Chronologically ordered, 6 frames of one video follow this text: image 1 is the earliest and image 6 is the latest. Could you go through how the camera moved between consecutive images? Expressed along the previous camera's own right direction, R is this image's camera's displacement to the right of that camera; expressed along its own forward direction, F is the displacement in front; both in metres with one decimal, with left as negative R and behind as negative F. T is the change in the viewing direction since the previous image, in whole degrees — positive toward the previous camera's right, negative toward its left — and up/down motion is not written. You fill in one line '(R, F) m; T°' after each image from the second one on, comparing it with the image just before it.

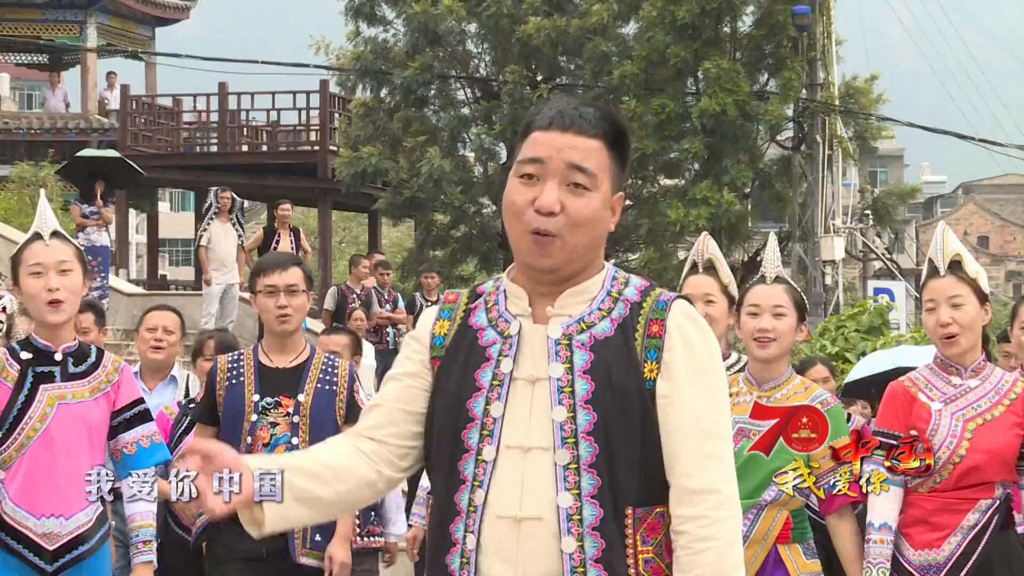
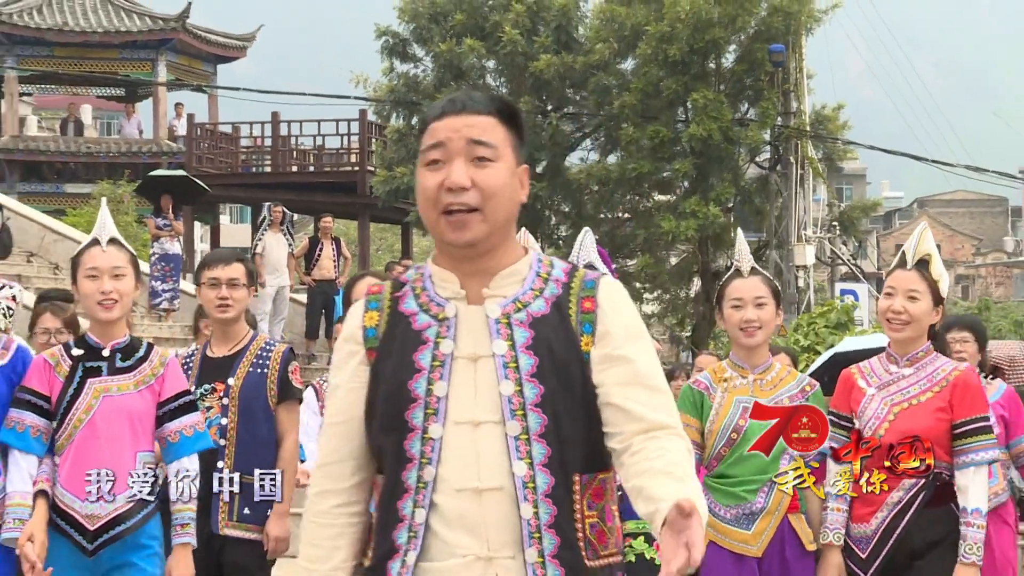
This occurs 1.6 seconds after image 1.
(+0.2, -1.5) m; -1°
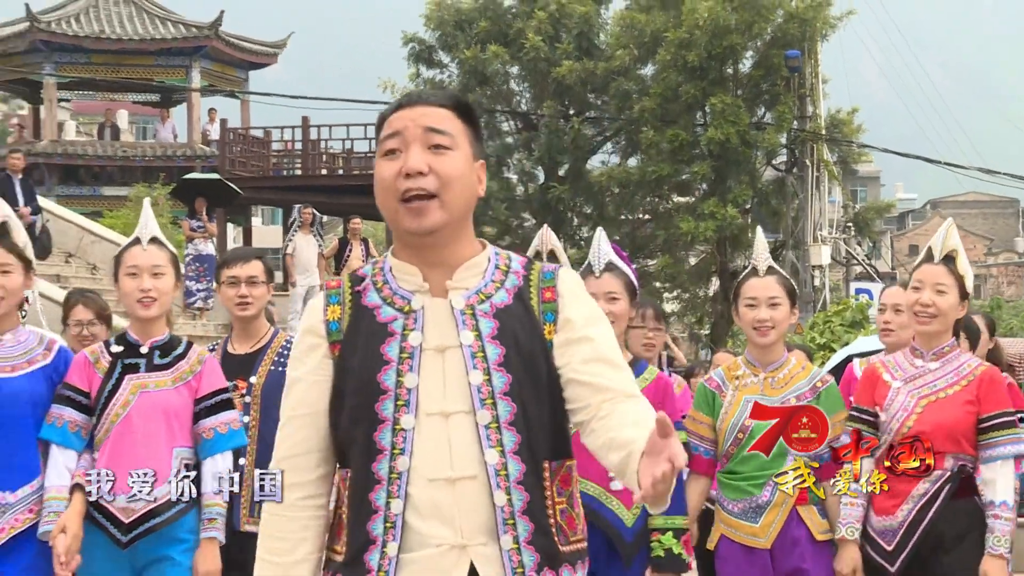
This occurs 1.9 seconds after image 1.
(0.0, -0.3) m; -1°
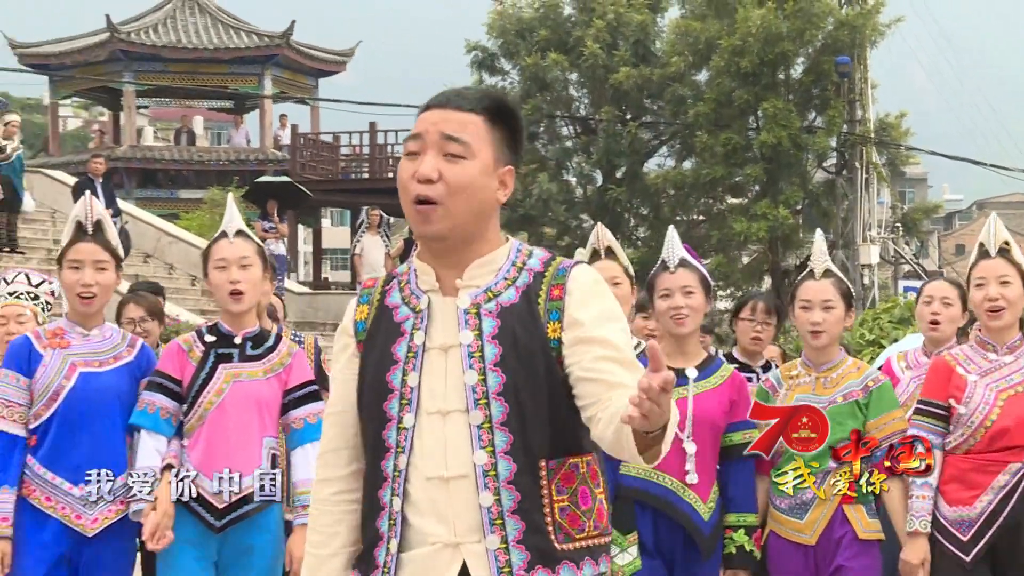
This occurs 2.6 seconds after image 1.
(0.0, -0.5) m; -2°
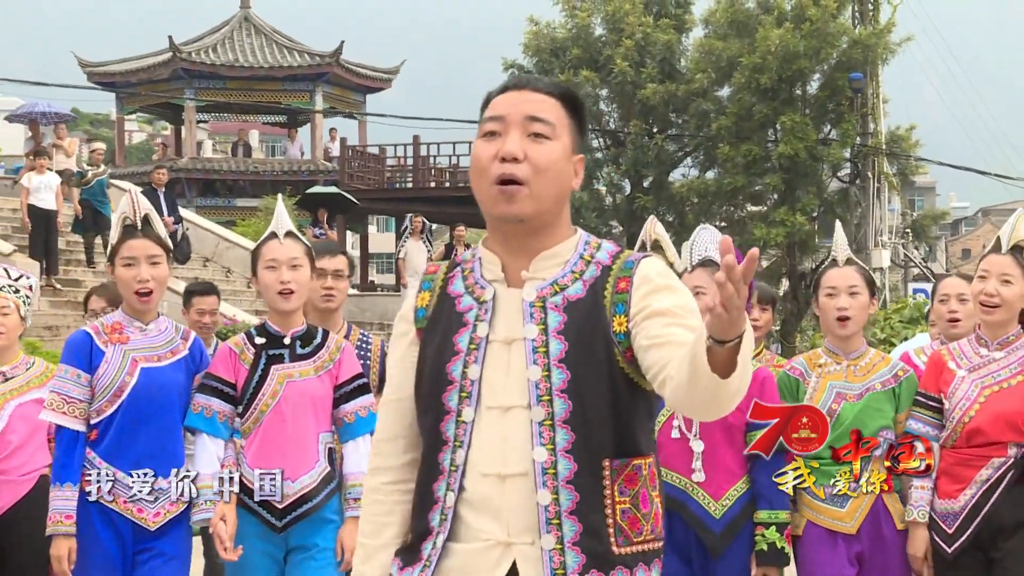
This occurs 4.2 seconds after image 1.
(+0.1, -0.8) m; -1°
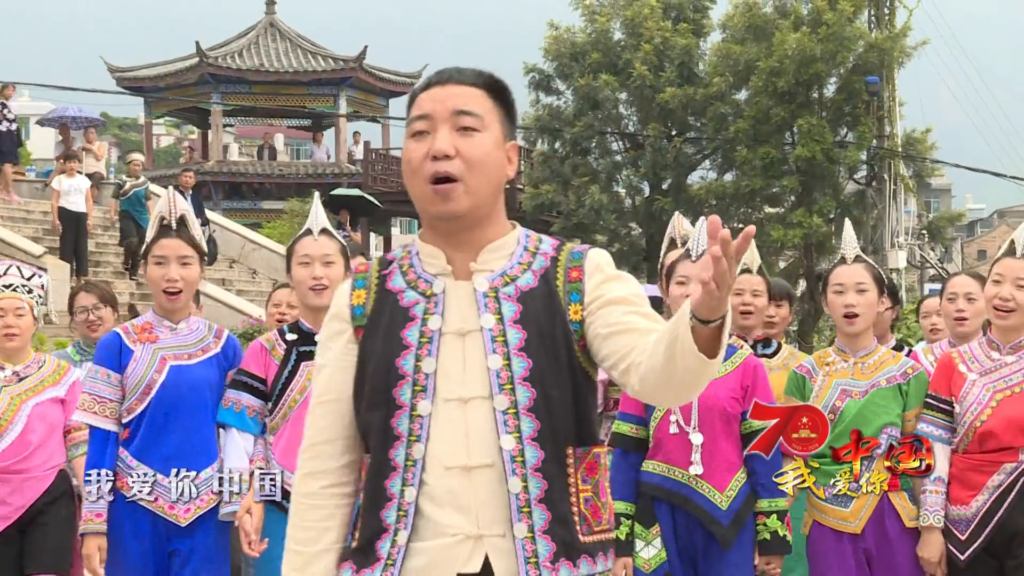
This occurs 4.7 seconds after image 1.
(+0.1, -0.2) m; -1°
